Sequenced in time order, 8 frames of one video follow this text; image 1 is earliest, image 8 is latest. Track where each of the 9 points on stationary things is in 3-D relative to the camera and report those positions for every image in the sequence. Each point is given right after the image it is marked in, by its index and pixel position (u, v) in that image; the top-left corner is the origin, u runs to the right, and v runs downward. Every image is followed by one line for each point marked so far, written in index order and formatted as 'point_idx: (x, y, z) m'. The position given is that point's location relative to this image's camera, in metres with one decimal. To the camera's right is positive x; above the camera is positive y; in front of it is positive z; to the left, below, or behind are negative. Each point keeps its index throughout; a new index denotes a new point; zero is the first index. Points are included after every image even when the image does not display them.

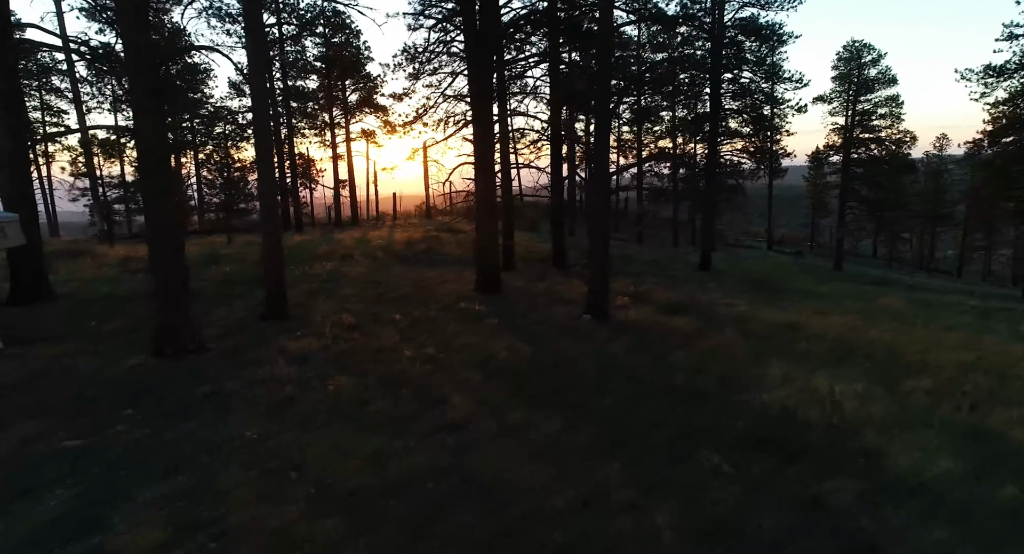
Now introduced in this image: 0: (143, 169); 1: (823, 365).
0: (-6.0, +1.7, +9.5) m
1: (+5.9, -1.7, +10.9) m
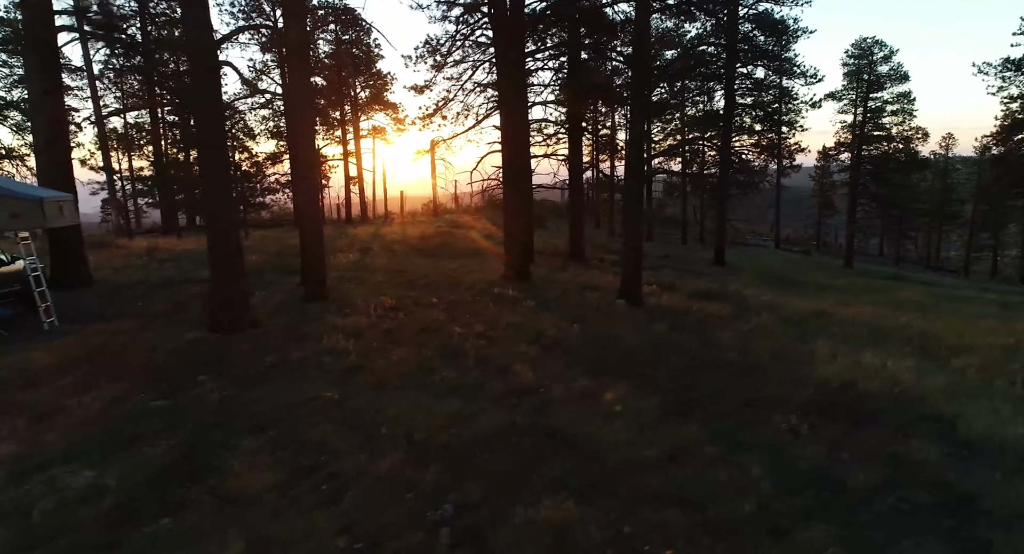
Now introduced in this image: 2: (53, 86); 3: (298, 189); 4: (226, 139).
0: (-5.1, +2.1, +9.6) m
1: (+6.7, -1.3, +11.0) m
2: (-10.8, +4.4, +13.6) m
3: (-4.6, +1.7, +12.9) m
4: (-4.8, +2.1, +9.8) m
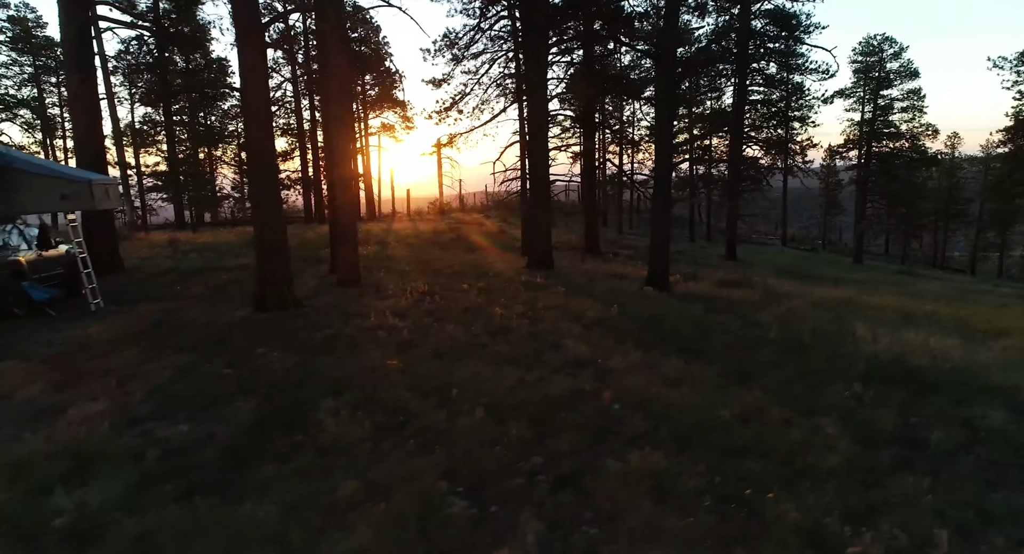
0: (-4.4, +2.5, +9.7) m
1: (+7.4, -1.0, +11.1) m
2: (-10.1, +4.8, +13.7) m
3: (-3.9, +2.0, +13.0) m
4: (-4.1, +2.4, +9.9) m
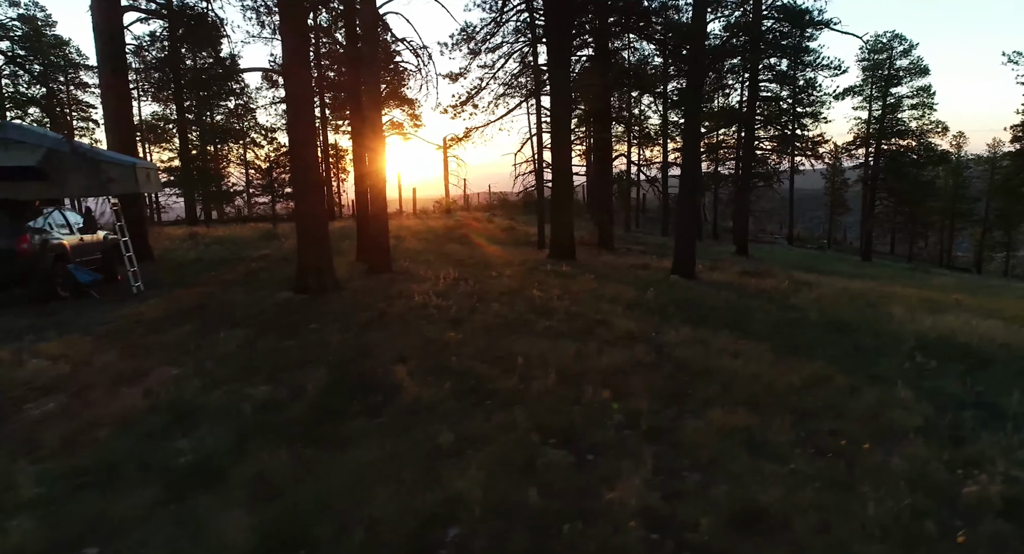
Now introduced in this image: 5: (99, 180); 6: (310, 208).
0: (-3.7, +2.8, +9.8) m
1: (+8.1, -0.7, +11.1) m
2: (-9.4, +5.1, +13.9) m
3: (-3.2, +2.3, +13.1) m
4: (-3.4, +2.7, +10.0) m
5: (-6.9, +1.6, +9.6) m
6: (-3.5, +1.2, +9.9) m
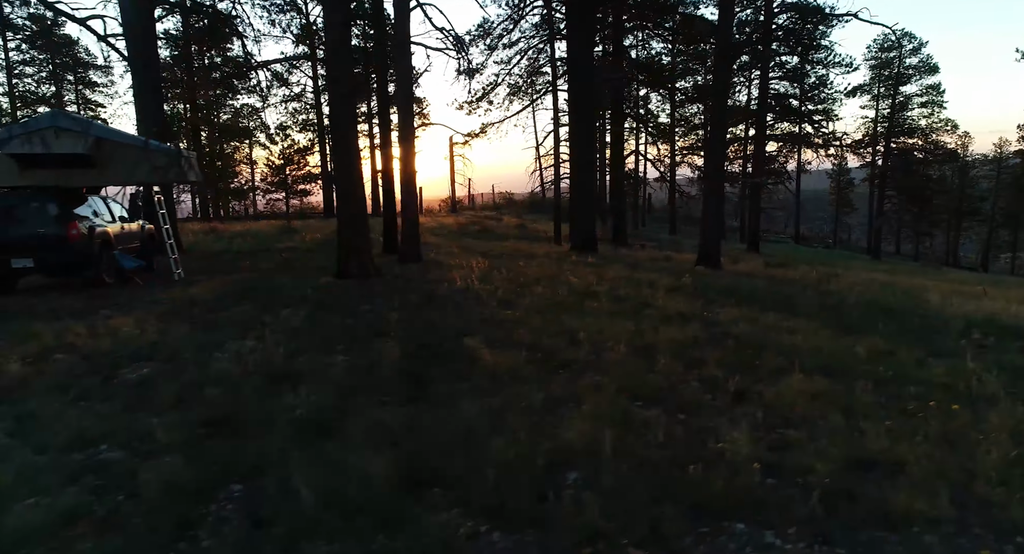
0: (-3.1, +3.0, +9.9) m
1: (+8.8, -0.4, +11.1) m
2: (-8.7, +5.3, +14.0) m
3: (-2.5, +2.6, +13.2) m
4: (-2.7, +3.0, +10.1) m
5: (-6.2, +1.8, +9.7) m
6: (-2.8, +1.4, +10.1) m
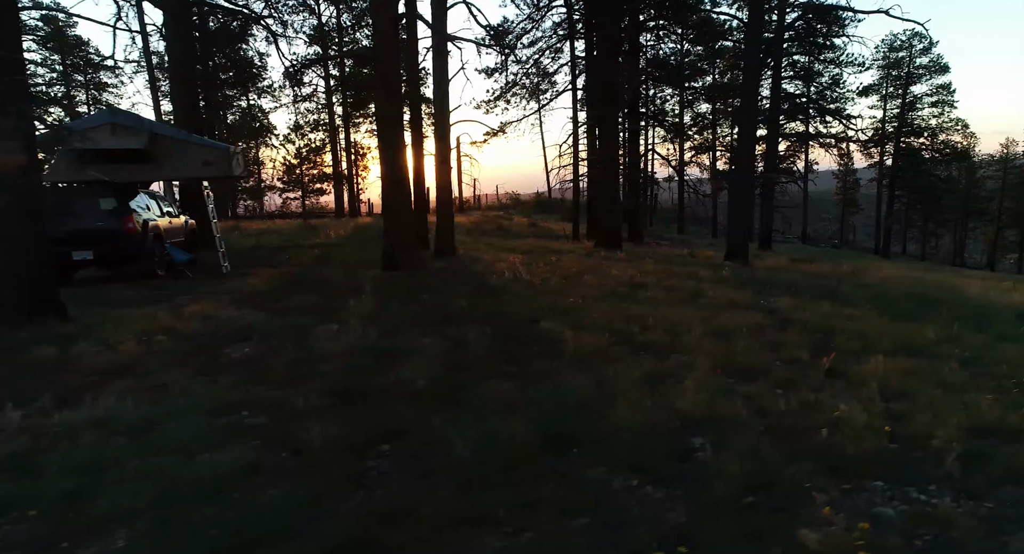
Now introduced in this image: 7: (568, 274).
0: (-2.3, +3.1, +10.1) m
1: (+9.6, -0.3, +11.2) m
2: (-7.9, +5.5, +14.2) m
3: (-1.7, +2.7, +13.4) m
4: (-2.0, +3.1, +10.3) m
5: (-5.5, +2.0, +9.9) m
6: (-2.0, +1.6, +10.2) m
7: (+1.0, 0.0, +9.9) m
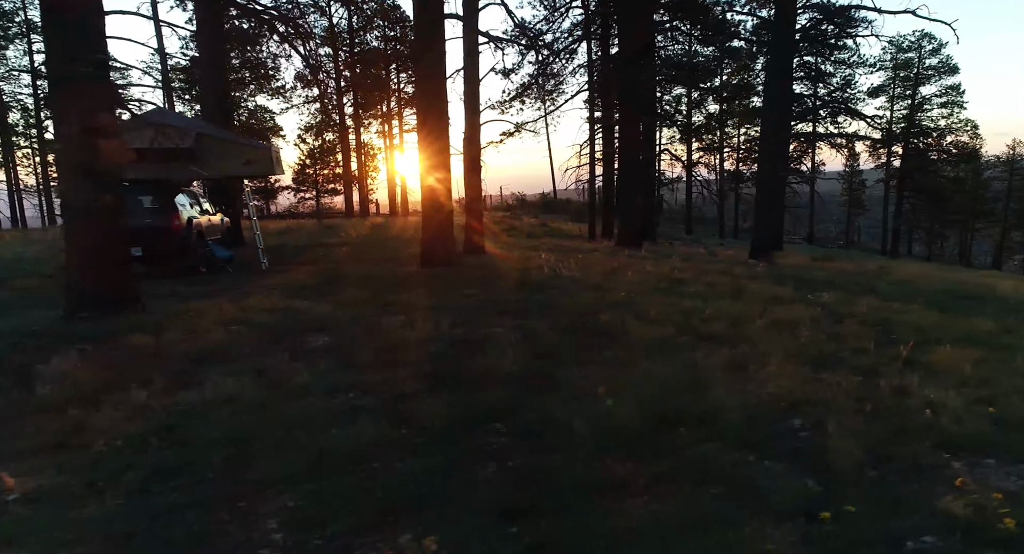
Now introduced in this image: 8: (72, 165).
0: (-1.6, +3.2, +10.3) m
1: (+10.2, -0.2, +11.3) m
2: (-7.2, +5.5, +14.4) m
3: (-1.0, +2.8, +13.5) m
4: (-1.3, +3.2, +10.4) m
5: (-4.8, +2.1, +10.1) m
6: (-1.3, +1.6, +10.4) m
7: (+1.6, +0.1, +10.0) m
8: (-3.9, +1.0, +5.2) m
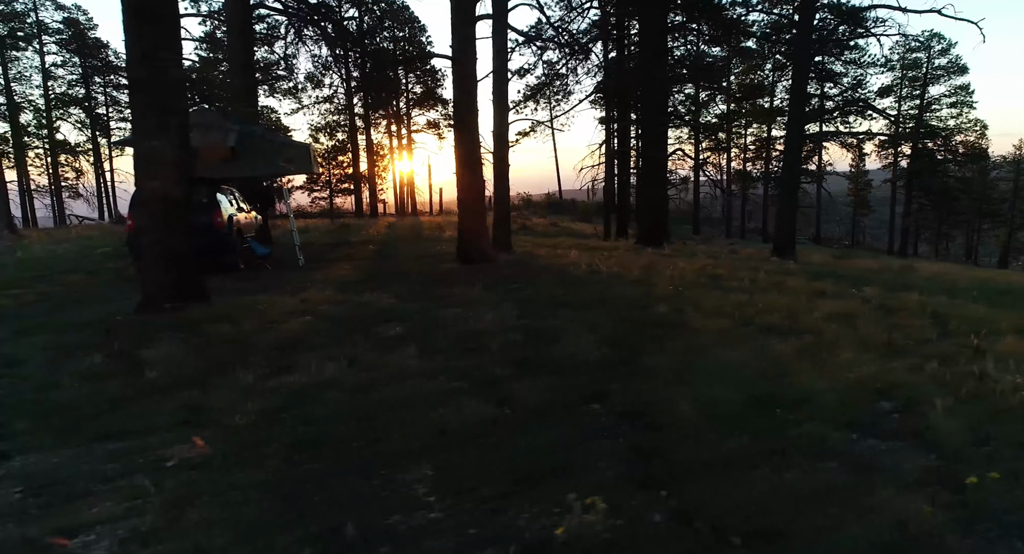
0: (-1.0, +3.3, +10.4) m
1: (+10.9, -0.2, +11.3) m
2: (-6.5, +5.6, +14.6) m
3: (-0.4, +2.8, +13.7) m
4: (-0.7, +3.3, +10.5) m
5: (-4.2, +2.1, +10.2) m
6: (-0.7, +1.7, +10.5) m
7: (+2.3, +0.2, +10.2) m
8: (-3.3, +1.1, +5.3) m
